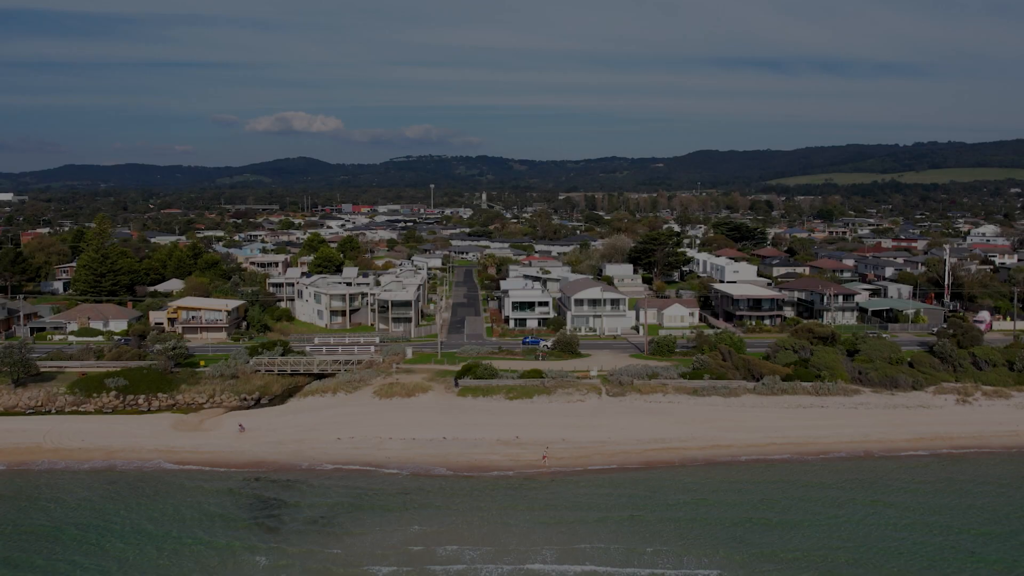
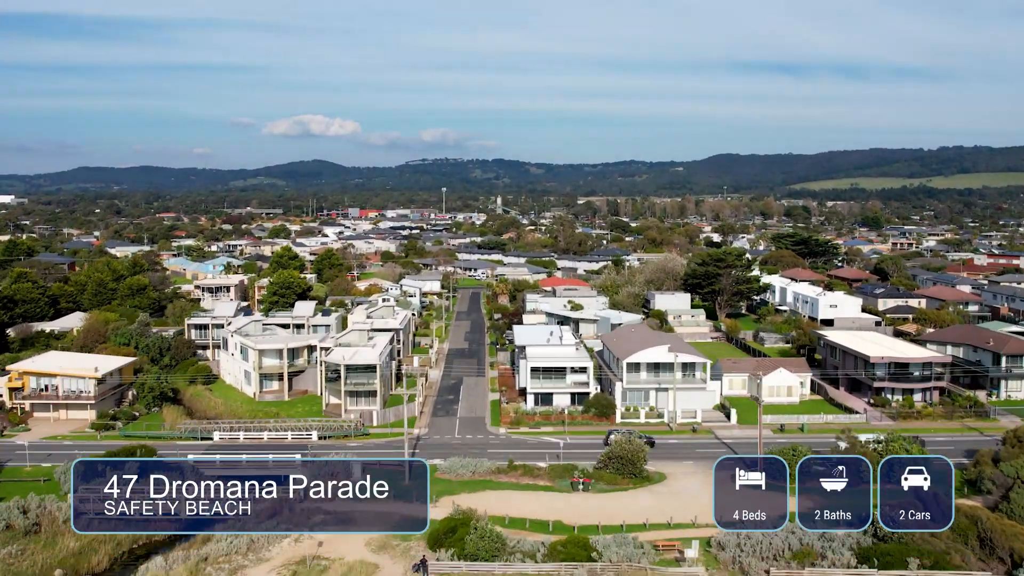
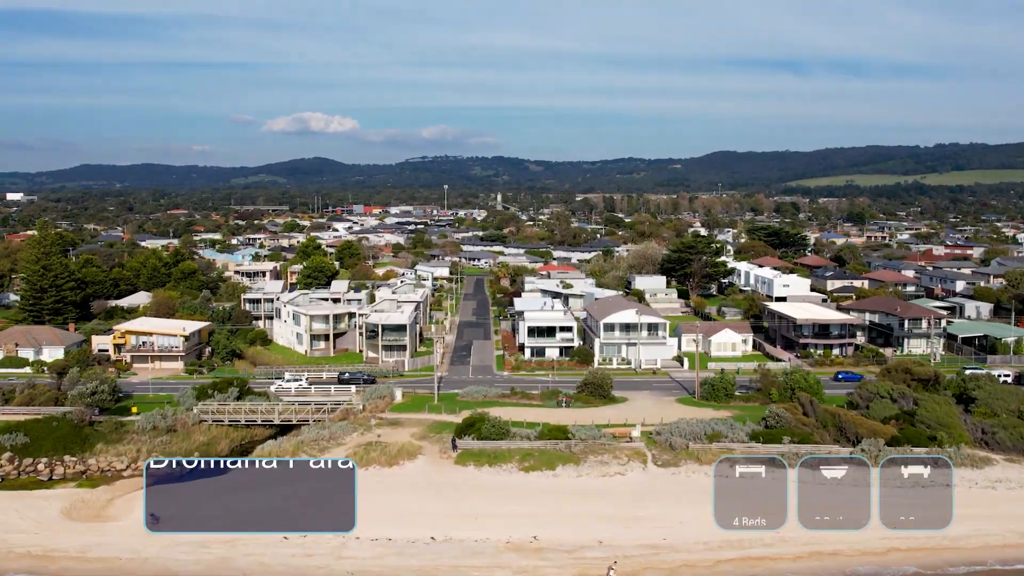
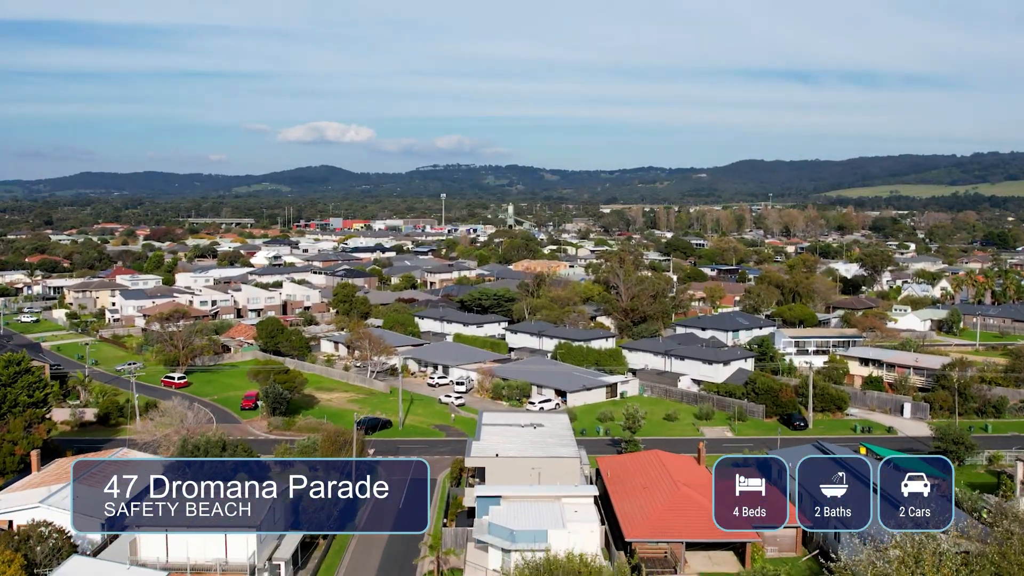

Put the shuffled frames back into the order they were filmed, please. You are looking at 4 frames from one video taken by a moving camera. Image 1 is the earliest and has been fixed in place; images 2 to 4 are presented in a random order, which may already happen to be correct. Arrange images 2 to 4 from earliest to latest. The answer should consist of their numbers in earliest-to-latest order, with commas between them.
3, 2, 4
